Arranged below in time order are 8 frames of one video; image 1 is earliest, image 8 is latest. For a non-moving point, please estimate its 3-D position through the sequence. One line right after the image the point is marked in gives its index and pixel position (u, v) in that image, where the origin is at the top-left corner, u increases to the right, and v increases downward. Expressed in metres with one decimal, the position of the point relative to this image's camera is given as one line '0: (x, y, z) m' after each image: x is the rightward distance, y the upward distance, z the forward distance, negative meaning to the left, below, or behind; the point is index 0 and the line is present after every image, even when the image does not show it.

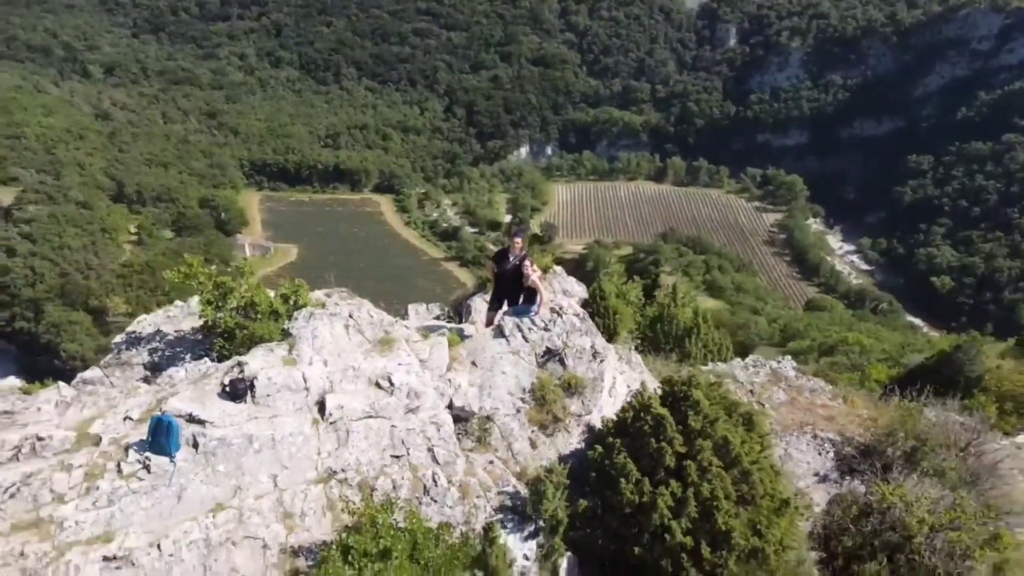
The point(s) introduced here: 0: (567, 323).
0: (+0.5, -0.4, +7.4) m
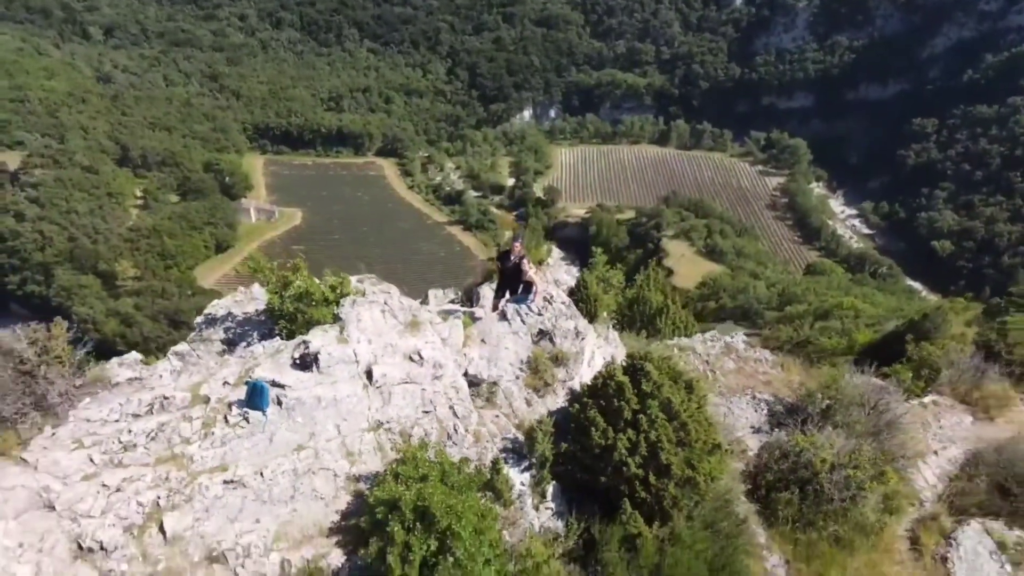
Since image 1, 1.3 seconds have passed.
0: (+0.5, -0.3, +9.2) m
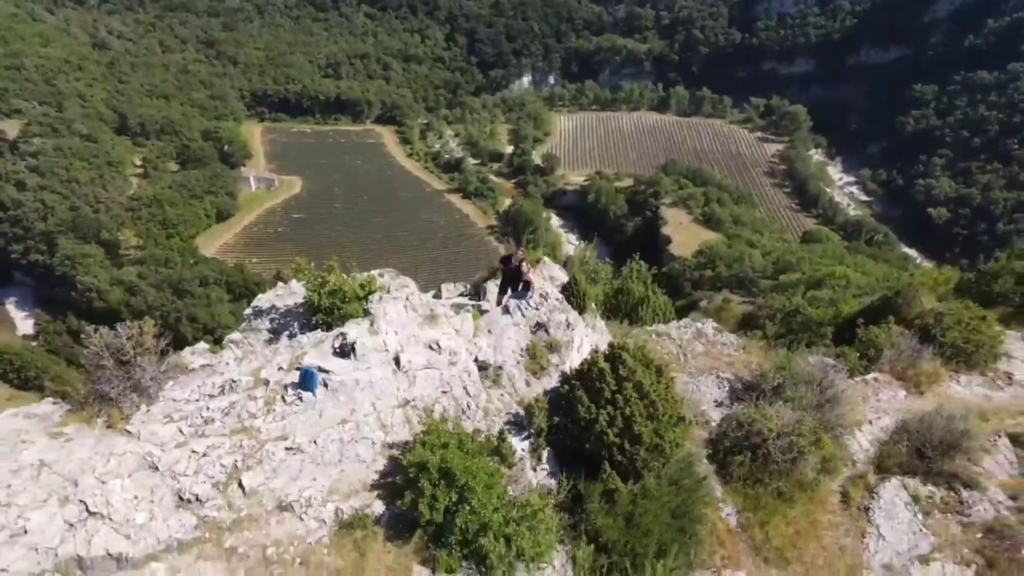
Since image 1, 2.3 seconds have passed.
0: (+0.5, -0.3, +10.9) m
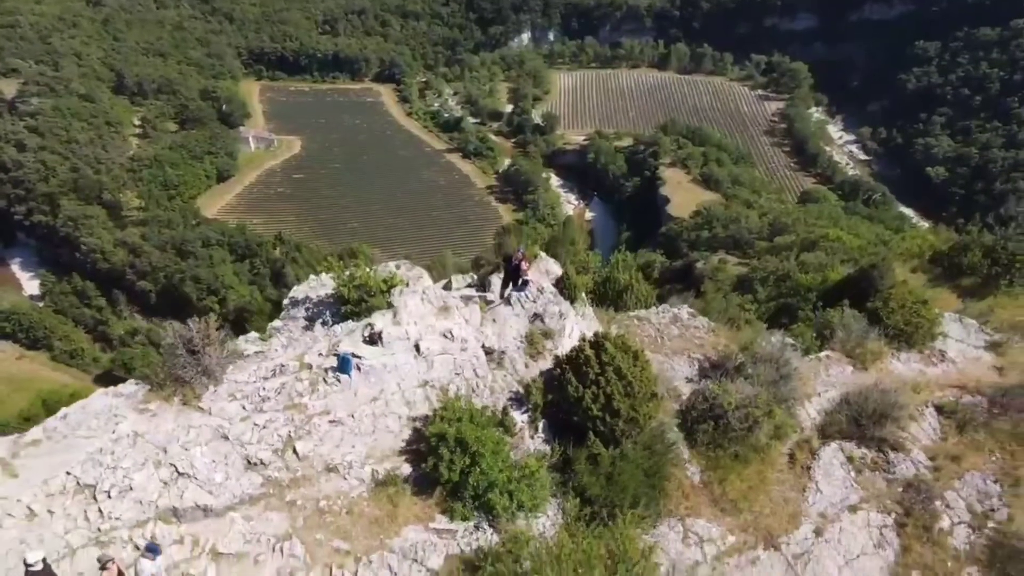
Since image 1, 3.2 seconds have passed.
0: (+0.6, -0.2, +12.8) m
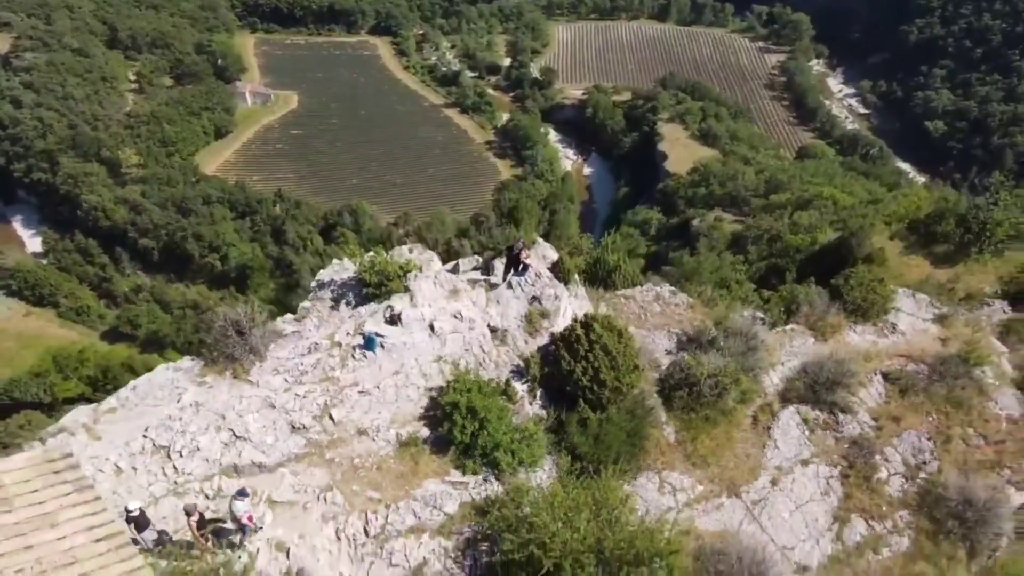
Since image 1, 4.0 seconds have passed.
0: (+0.6, +0.1, +14.5) m
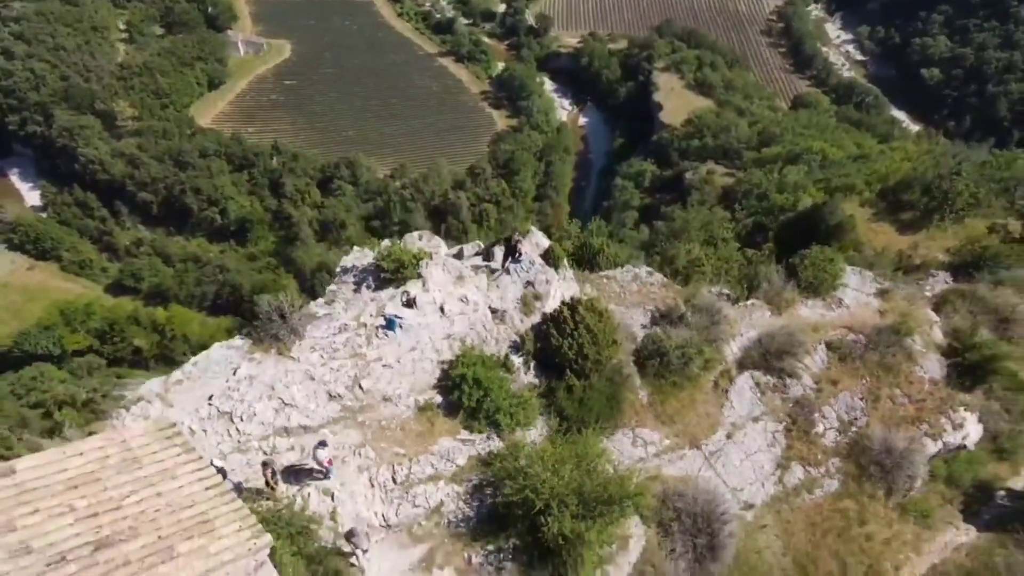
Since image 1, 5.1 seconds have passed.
0: (+0.5, +0.5, +16.9) m
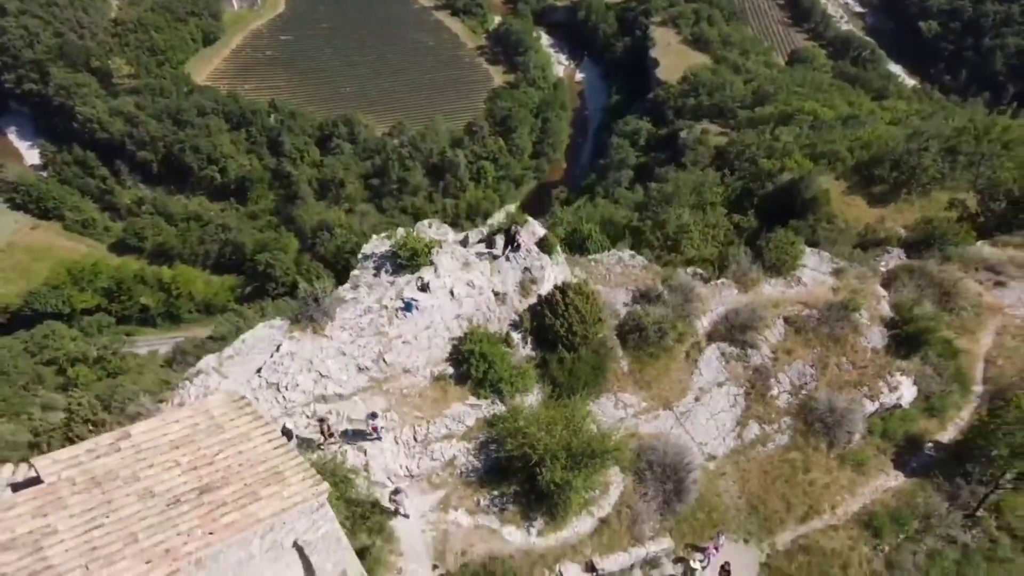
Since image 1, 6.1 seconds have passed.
0: (+0.5, +0.9, +19.4) m
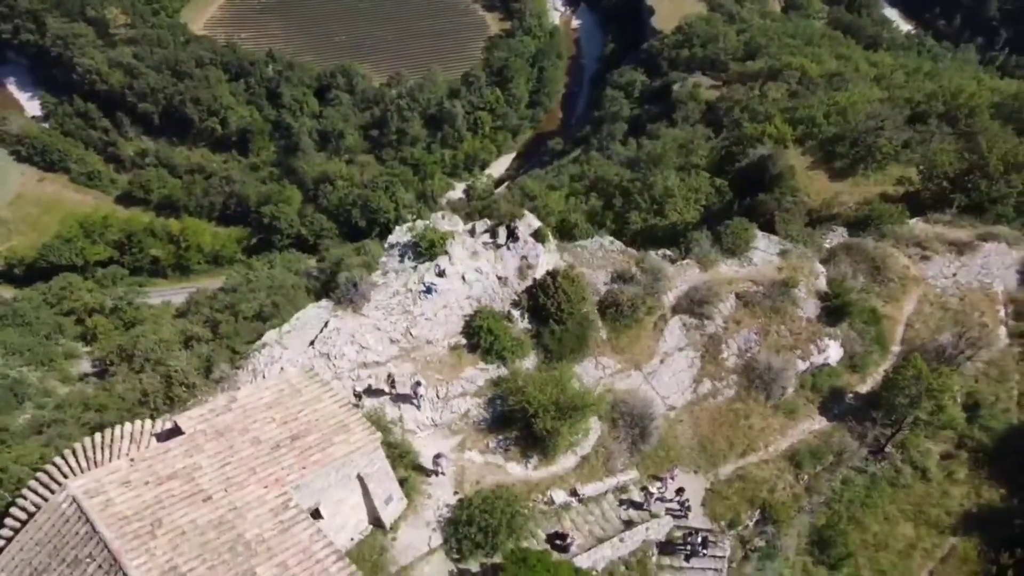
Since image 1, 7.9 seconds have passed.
0: (+0.5, +1.4, +23.5) m
